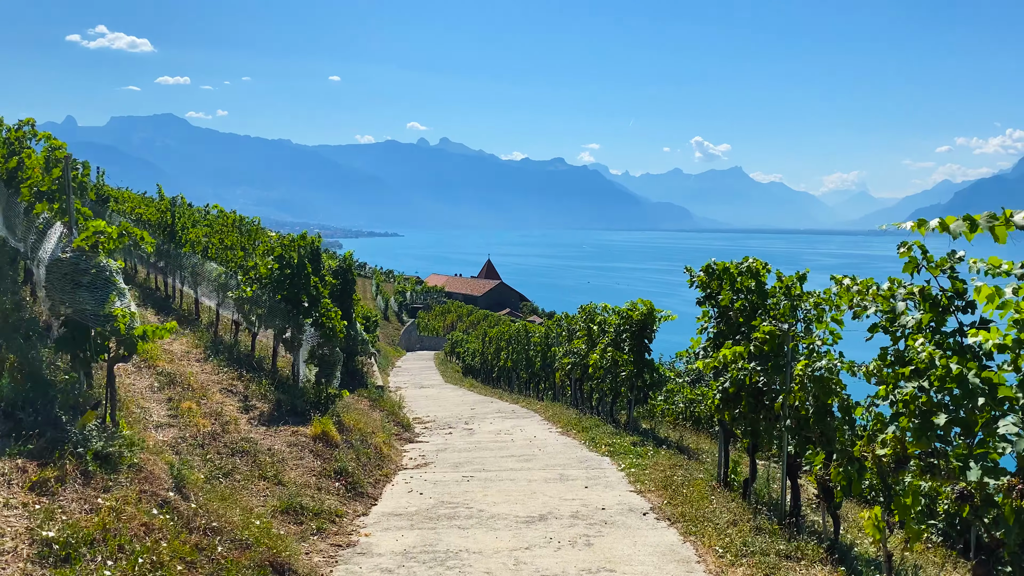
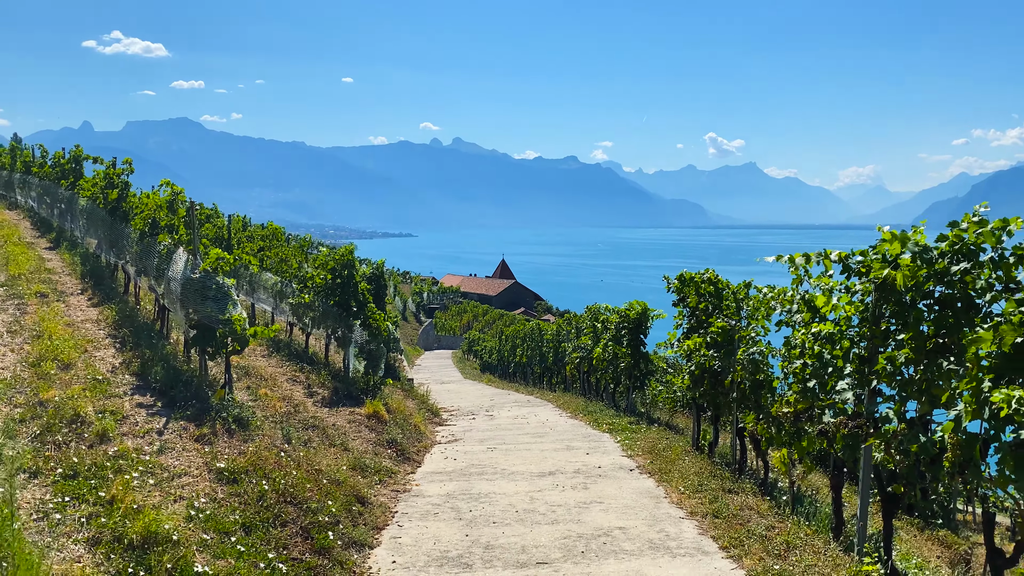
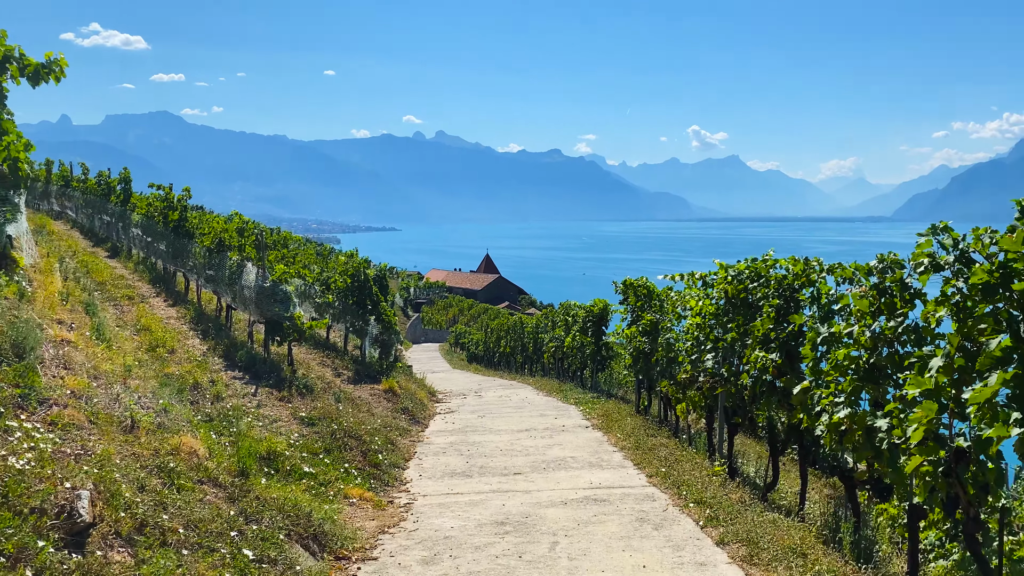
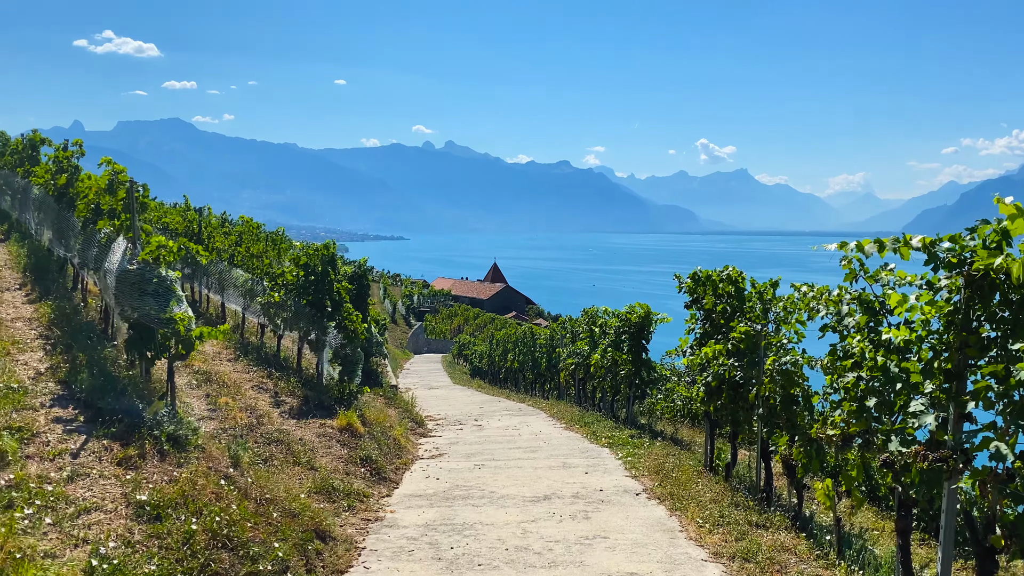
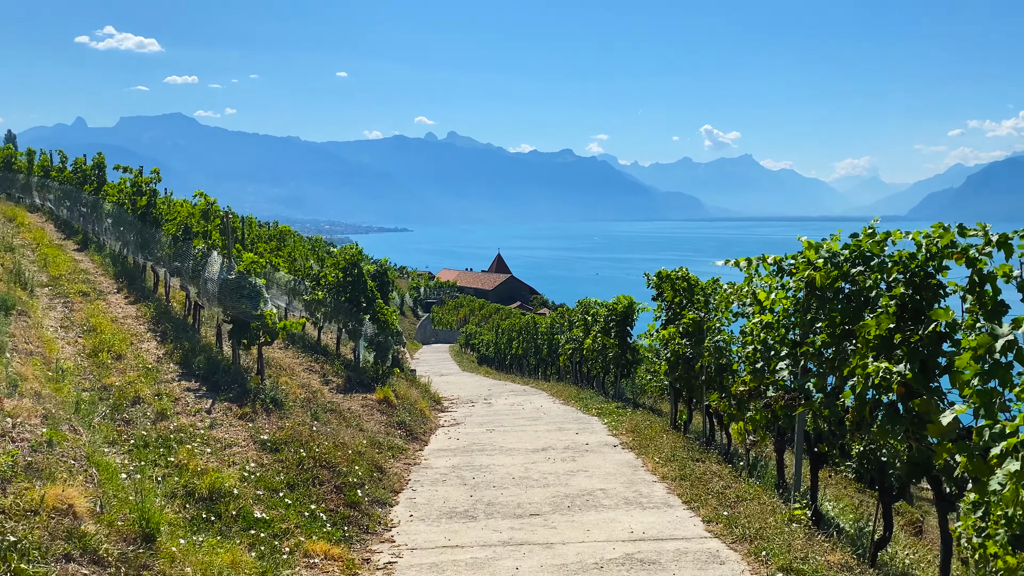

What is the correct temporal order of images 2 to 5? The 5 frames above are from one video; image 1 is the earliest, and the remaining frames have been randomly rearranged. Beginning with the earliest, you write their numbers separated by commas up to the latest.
4, 2, 5, 3
